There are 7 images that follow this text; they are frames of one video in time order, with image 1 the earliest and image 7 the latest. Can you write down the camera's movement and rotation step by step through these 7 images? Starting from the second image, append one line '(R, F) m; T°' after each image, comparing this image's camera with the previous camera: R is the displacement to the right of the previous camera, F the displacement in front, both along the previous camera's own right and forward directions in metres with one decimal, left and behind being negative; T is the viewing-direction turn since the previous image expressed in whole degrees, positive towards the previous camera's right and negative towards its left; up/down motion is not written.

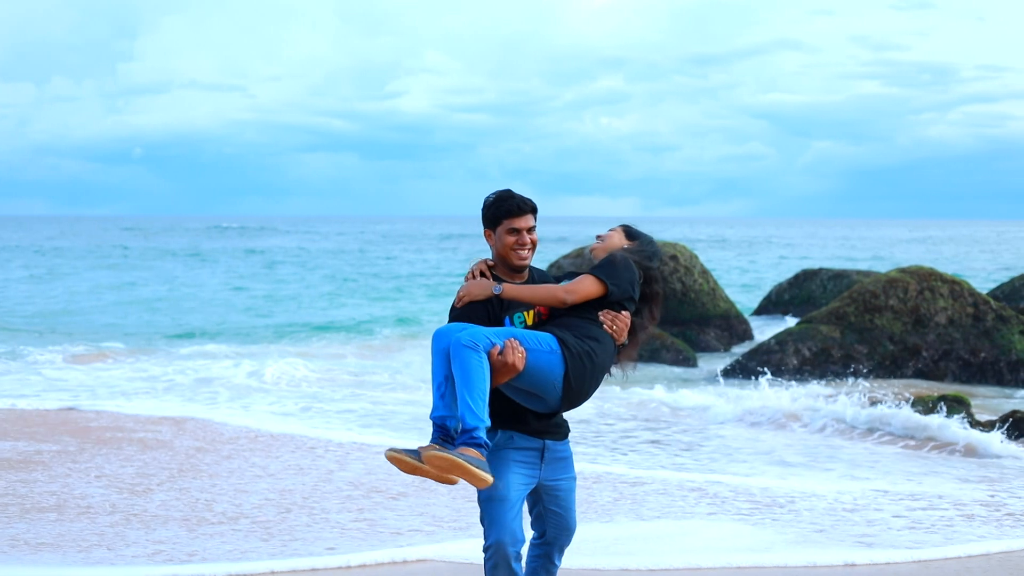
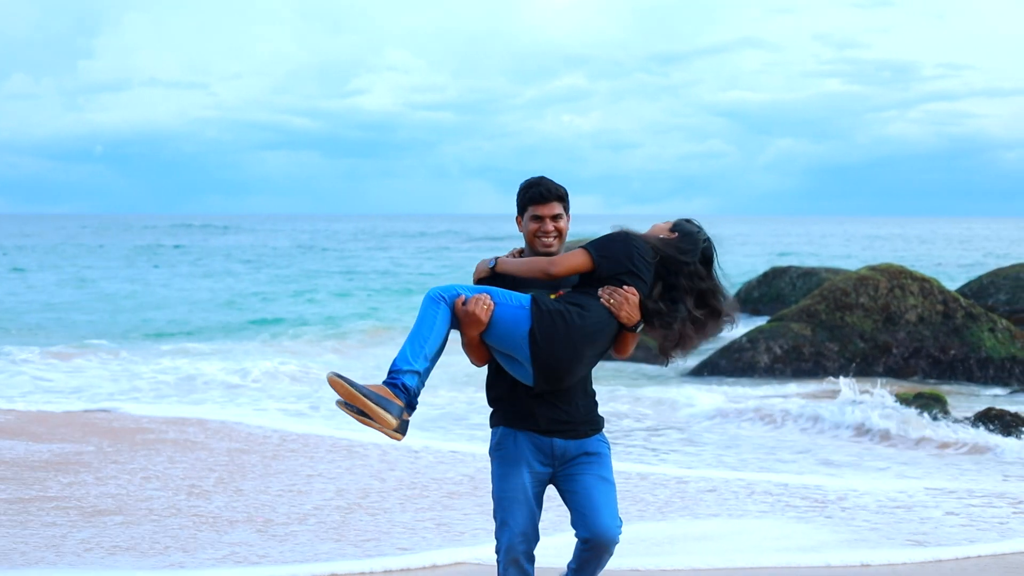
(-0.3, 0.0) m; +1°
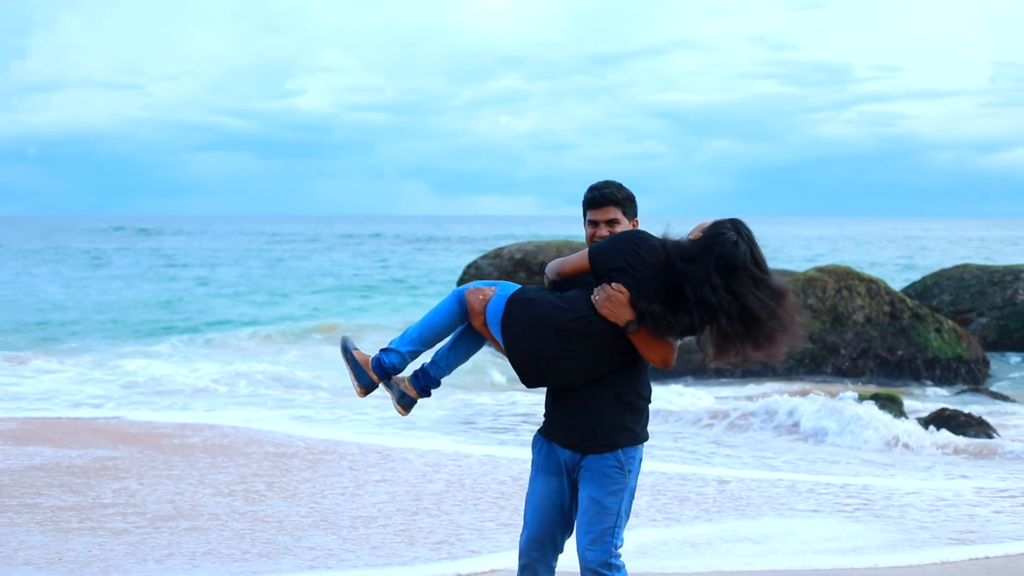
(-0.4, -0.1) m; +2°
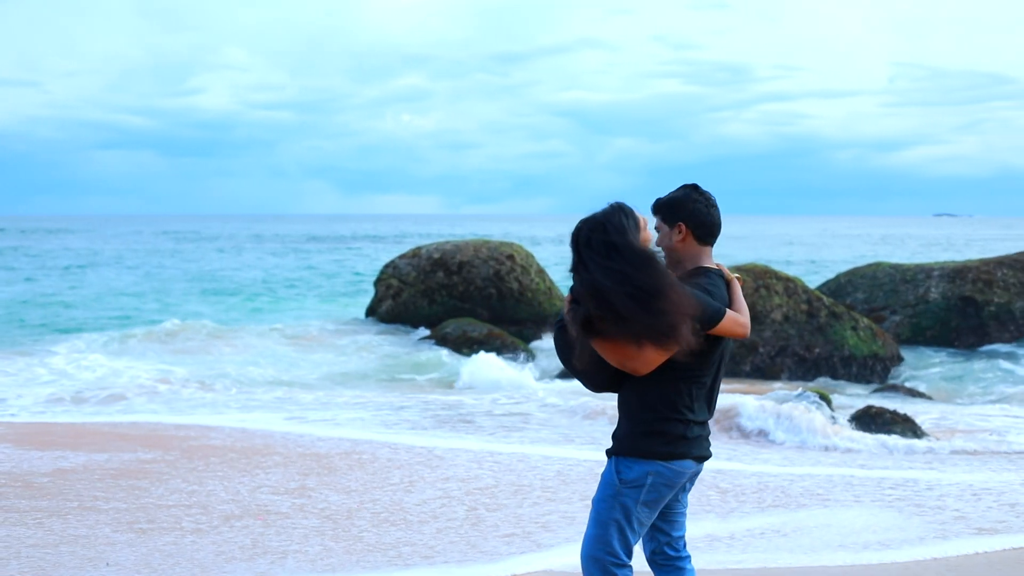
(-0.5, -0.2) m; +3°
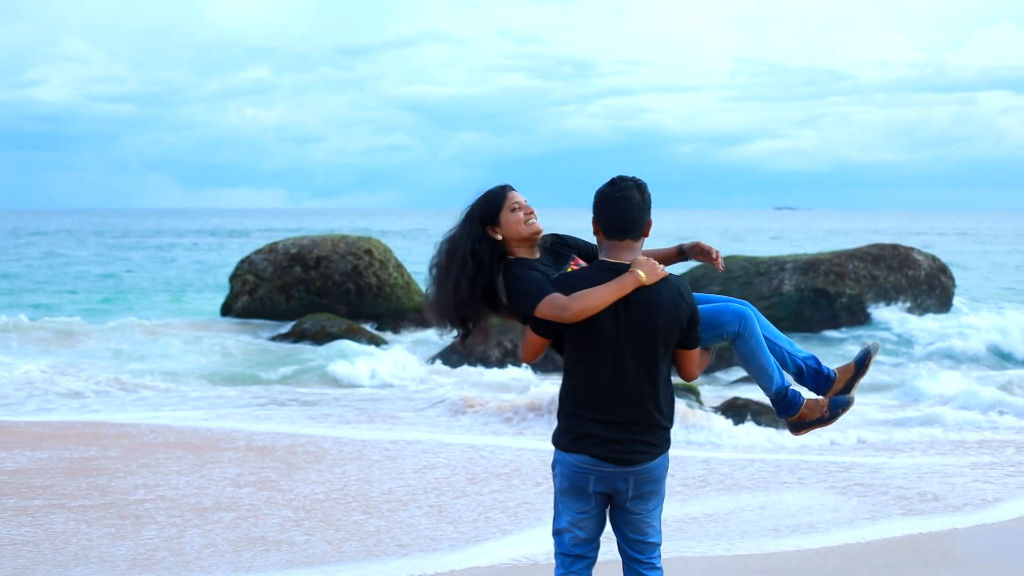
(-0.4, -0.1) m; +5°
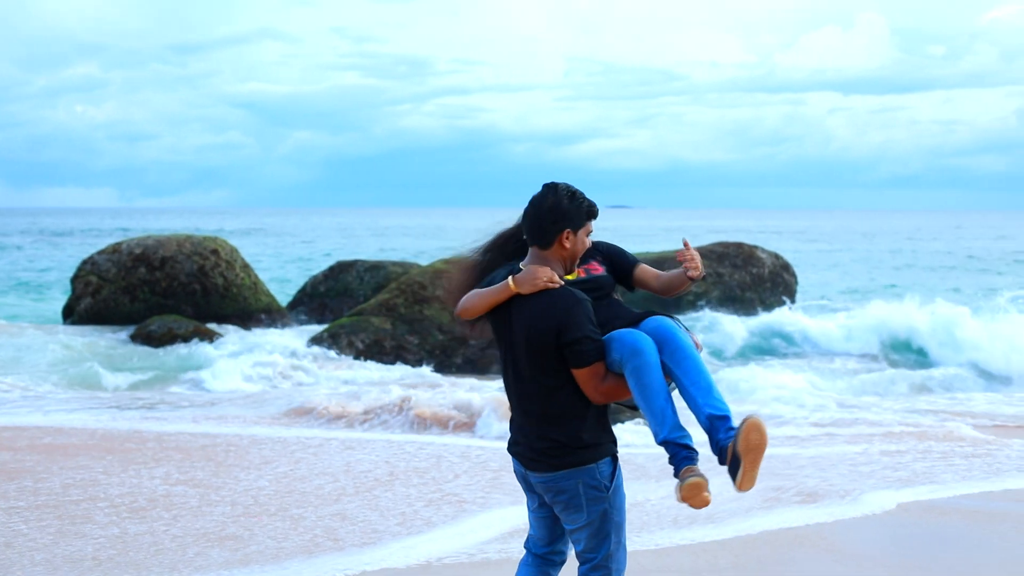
(-0.3, -0.1) m; +5°
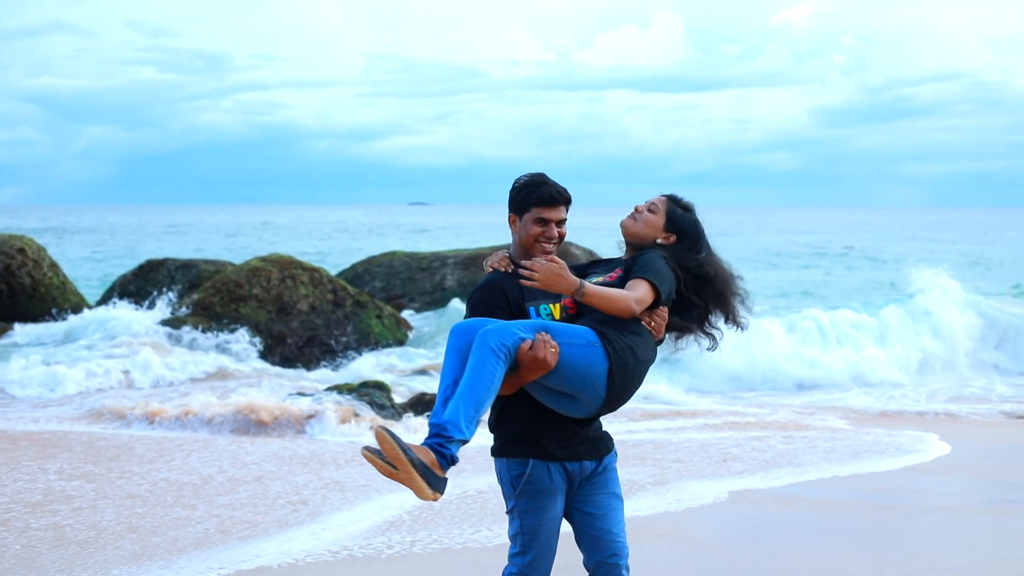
(-0.3, -0.2) m; +6°
